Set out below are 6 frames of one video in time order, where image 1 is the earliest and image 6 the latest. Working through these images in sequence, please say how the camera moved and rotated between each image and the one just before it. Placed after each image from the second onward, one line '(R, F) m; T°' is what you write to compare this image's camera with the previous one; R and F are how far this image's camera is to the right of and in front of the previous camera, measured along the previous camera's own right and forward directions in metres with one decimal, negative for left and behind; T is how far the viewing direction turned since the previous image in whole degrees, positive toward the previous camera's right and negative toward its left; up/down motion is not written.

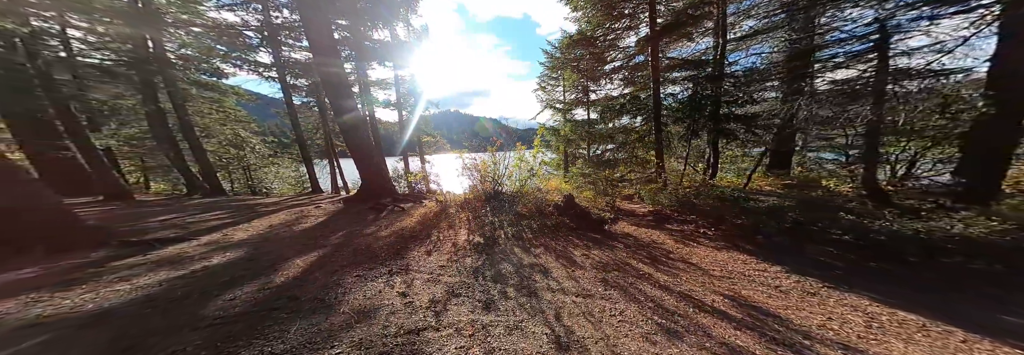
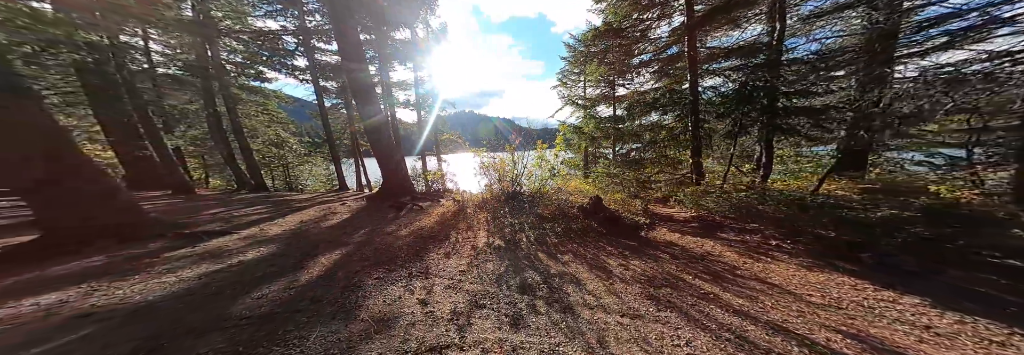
(-0.1, +0.2) m; -4°
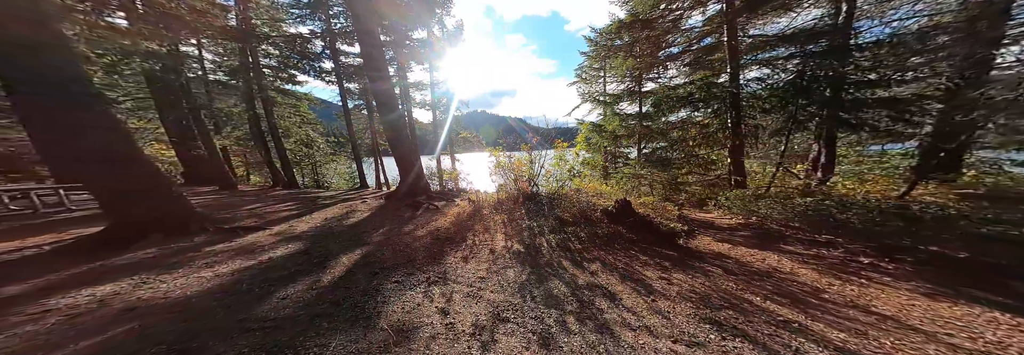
(-0.1, +0.2) m; -3°
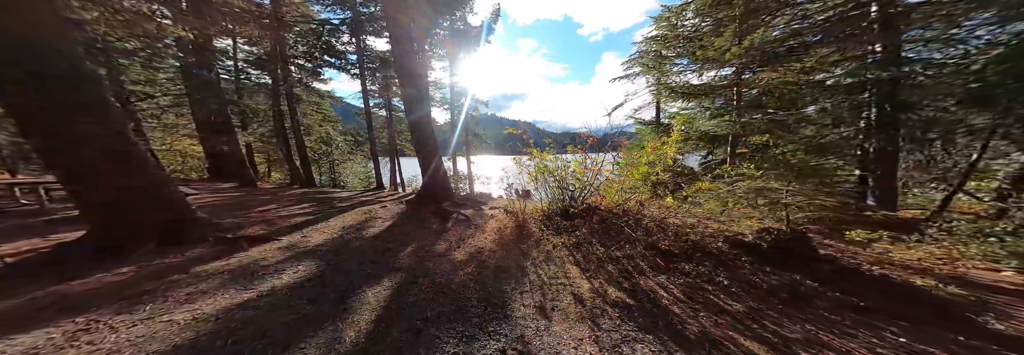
(-0.8, +1.0) m; -3°
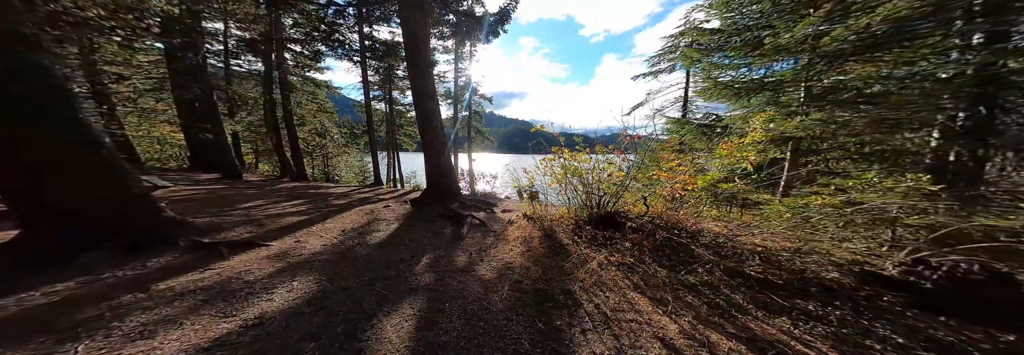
(-0.6, +0.6) m; +1°
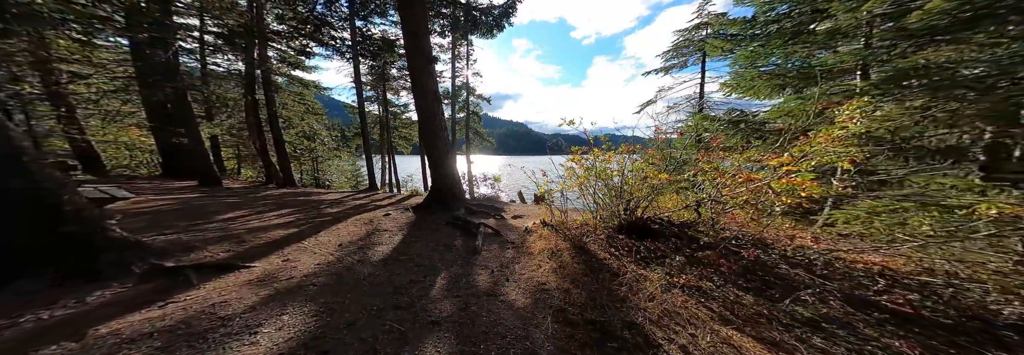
(-0.5, +0.6) m; +2°
